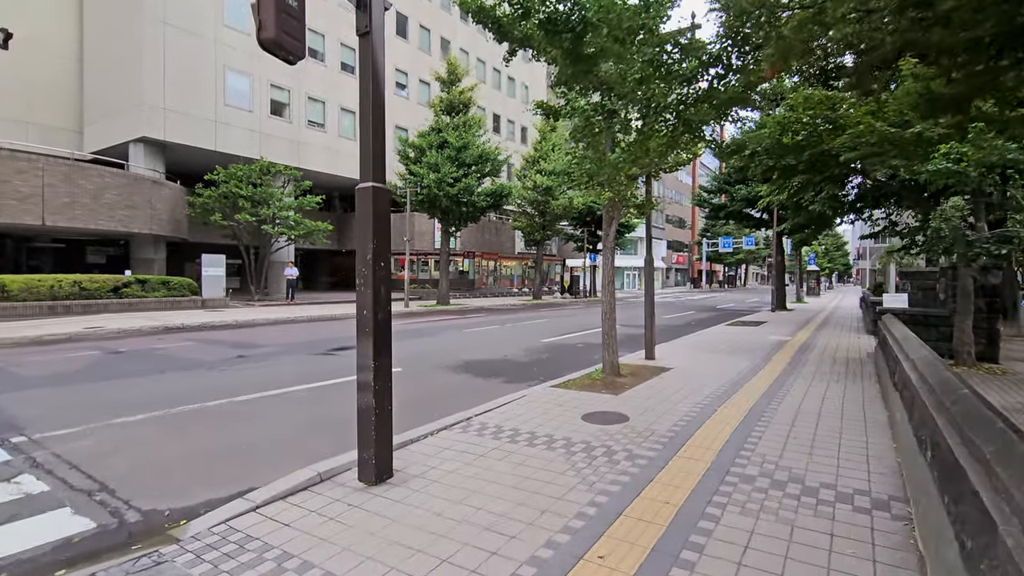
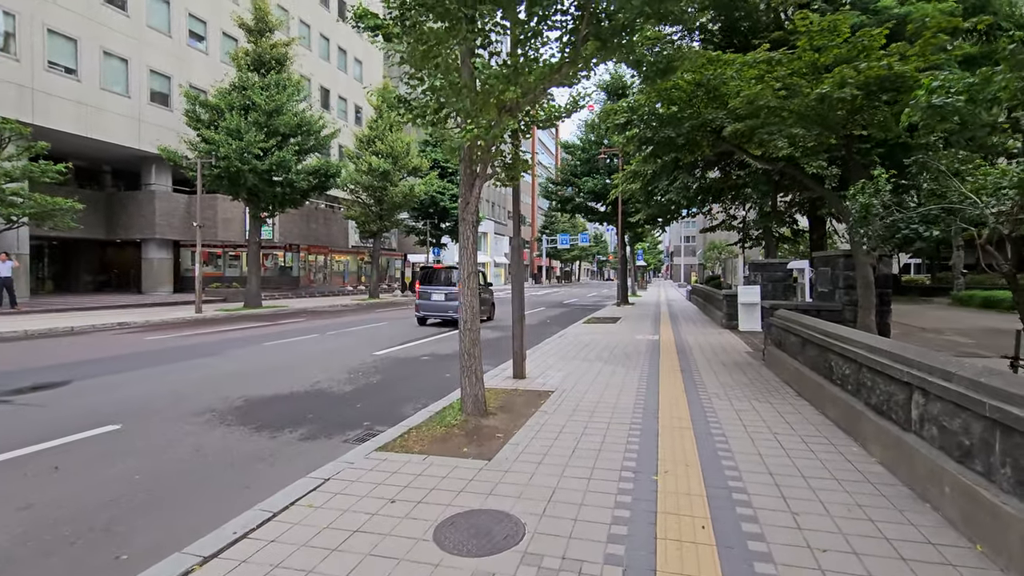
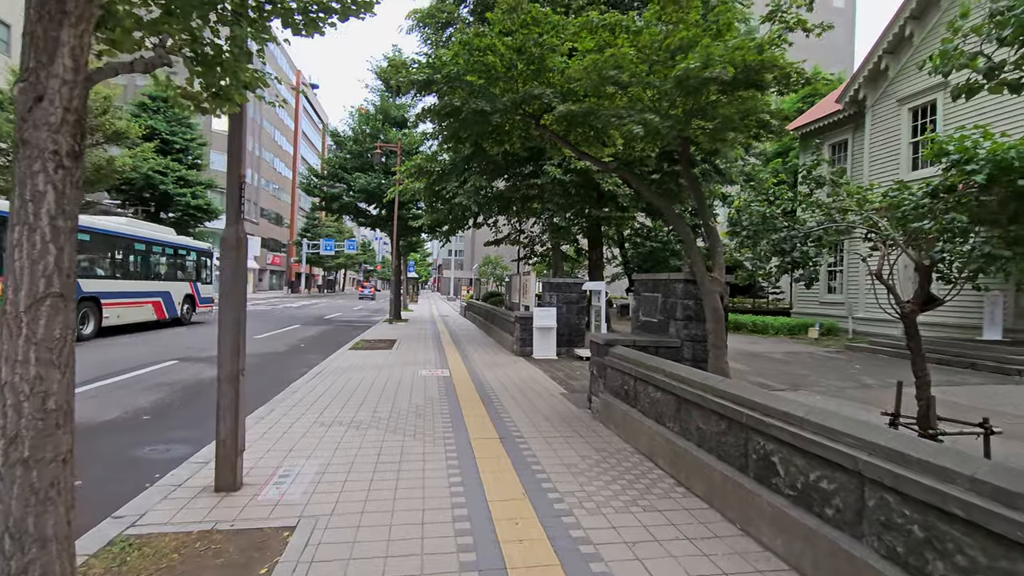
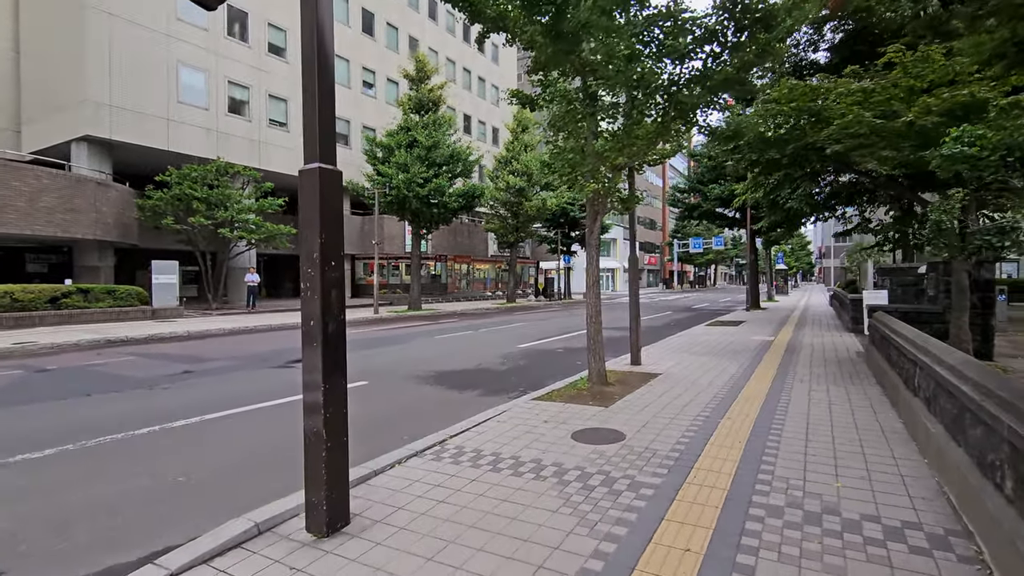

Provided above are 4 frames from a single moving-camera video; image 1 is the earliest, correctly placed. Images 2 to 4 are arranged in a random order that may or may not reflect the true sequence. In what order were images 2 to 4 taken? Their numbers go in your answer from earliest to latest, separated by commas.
4, 2, 3
